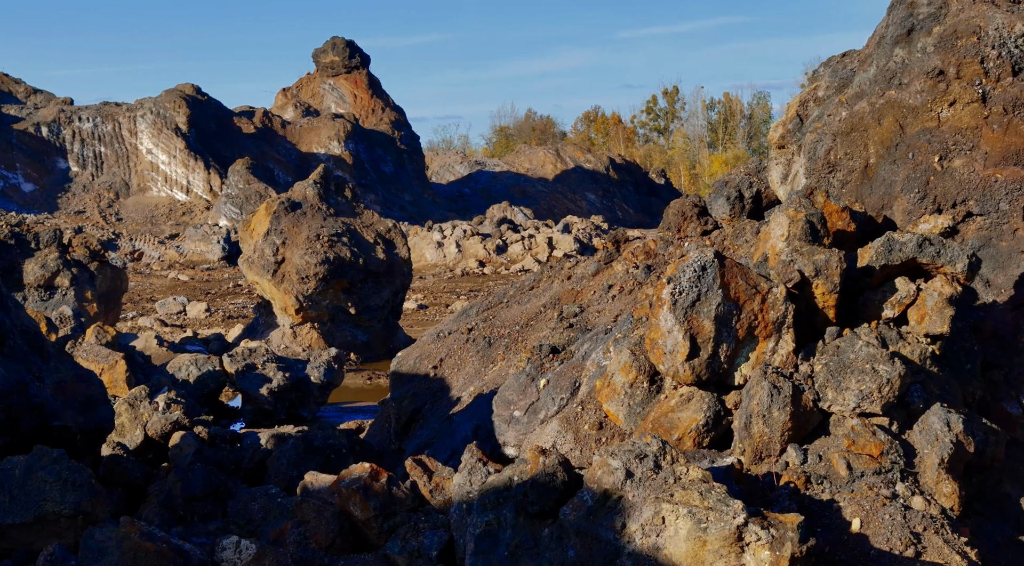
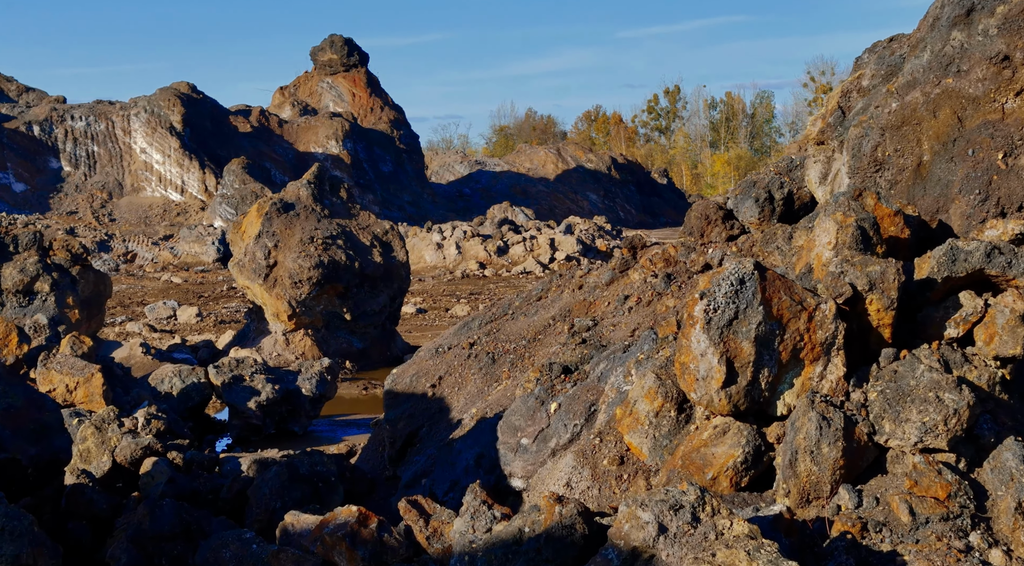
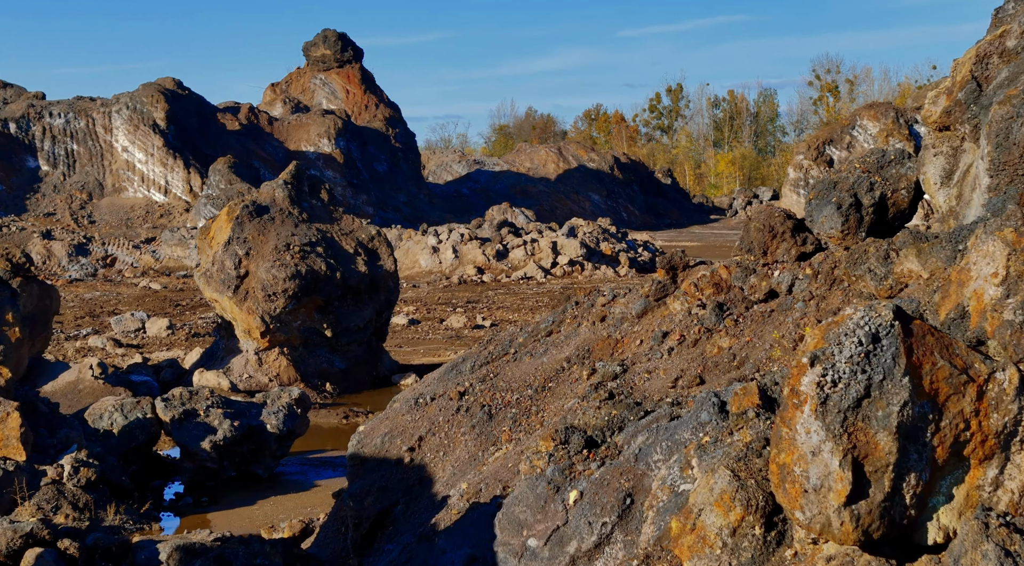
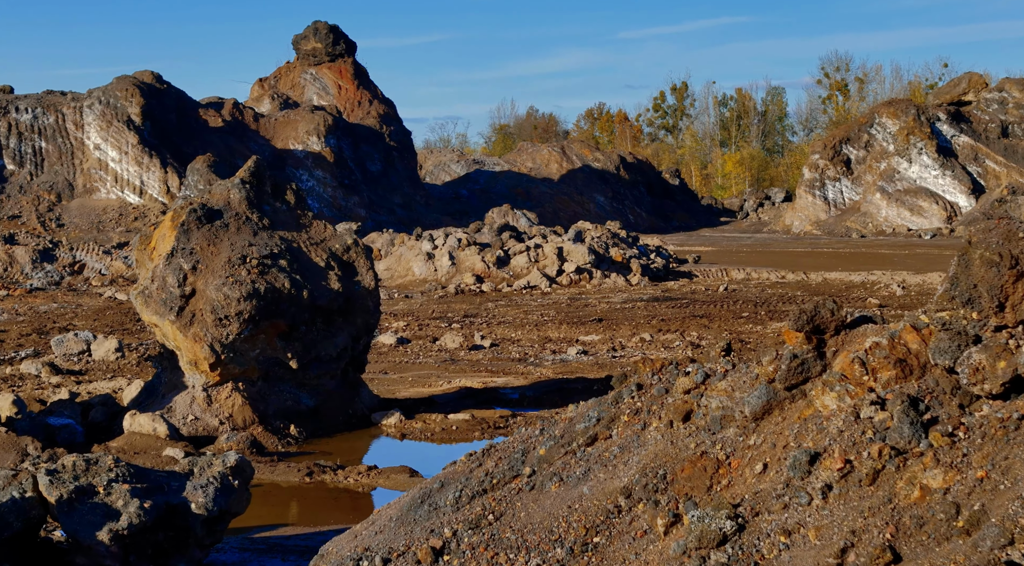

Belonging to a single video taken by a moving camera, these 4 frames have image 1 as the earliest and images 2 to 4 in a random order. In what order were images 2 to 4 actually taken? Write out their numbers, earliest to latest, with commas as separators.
2, 3, 4
